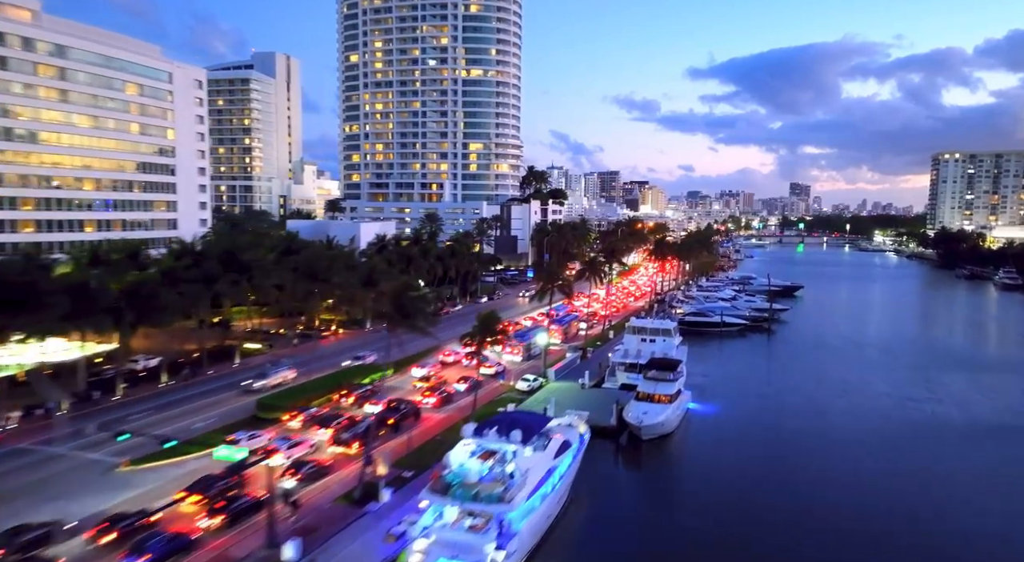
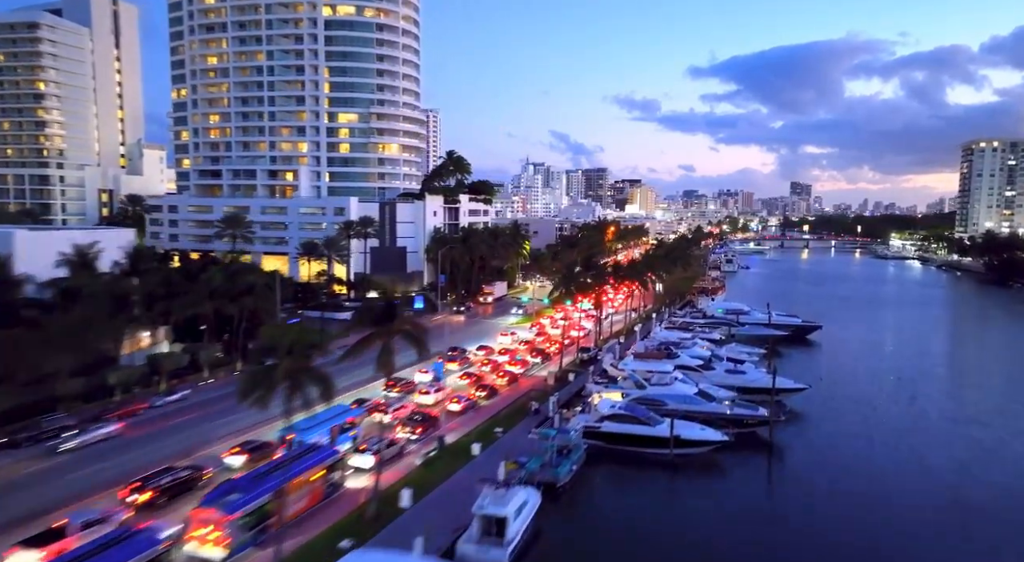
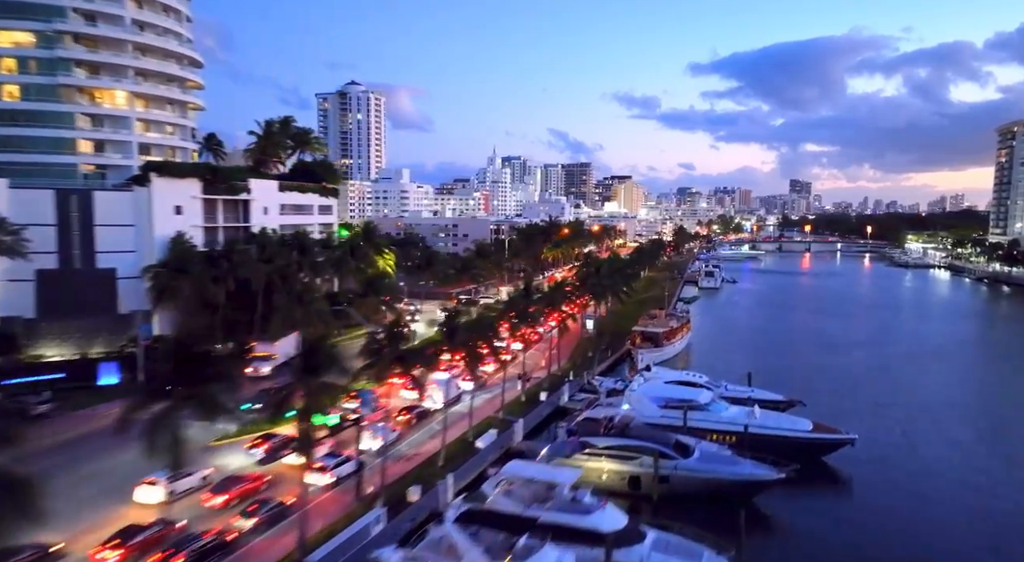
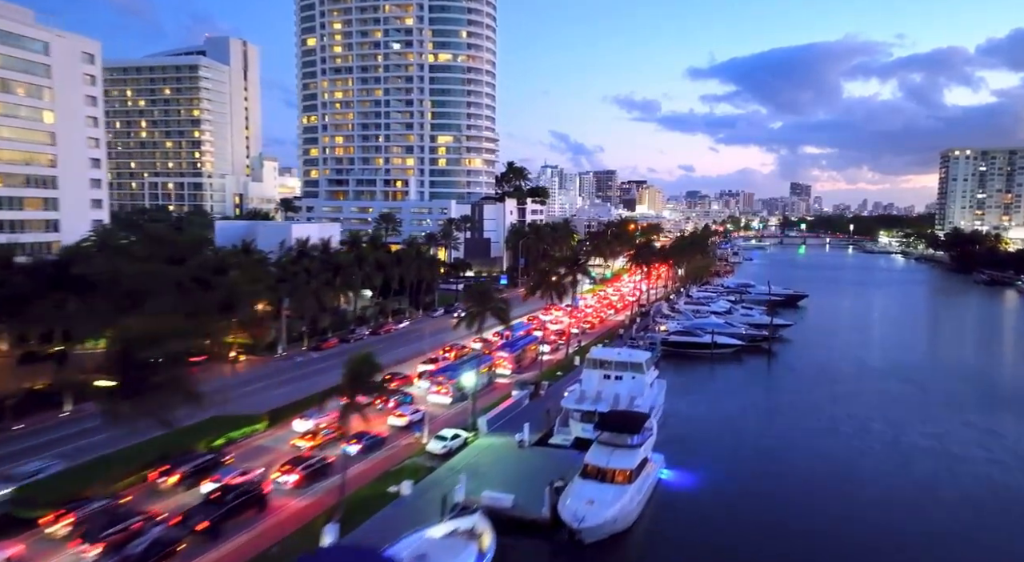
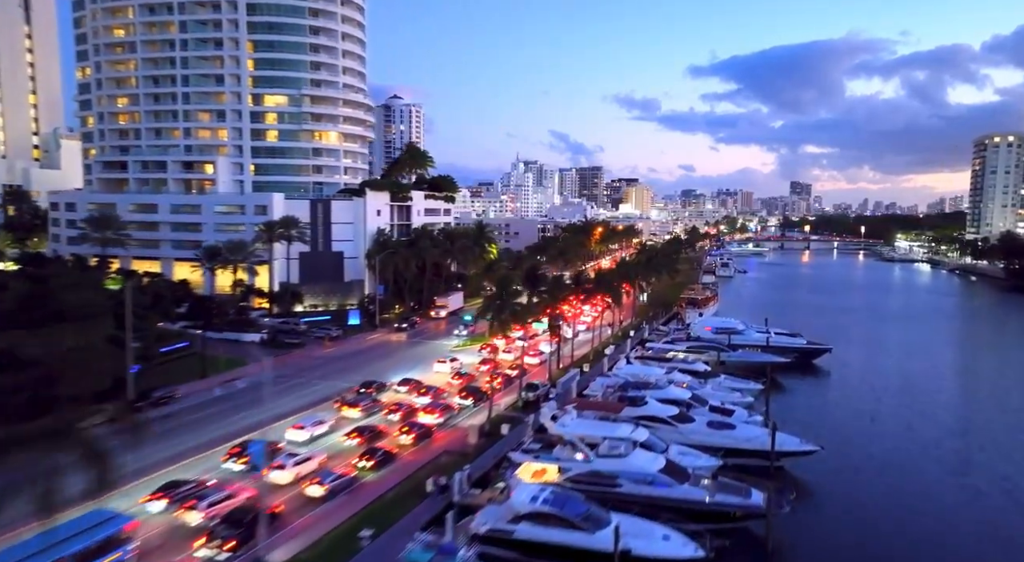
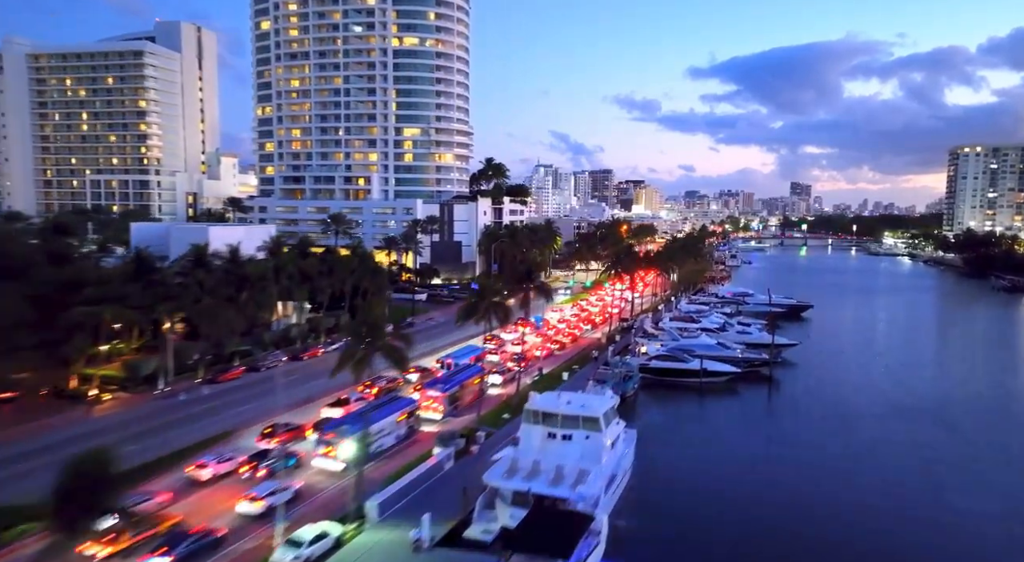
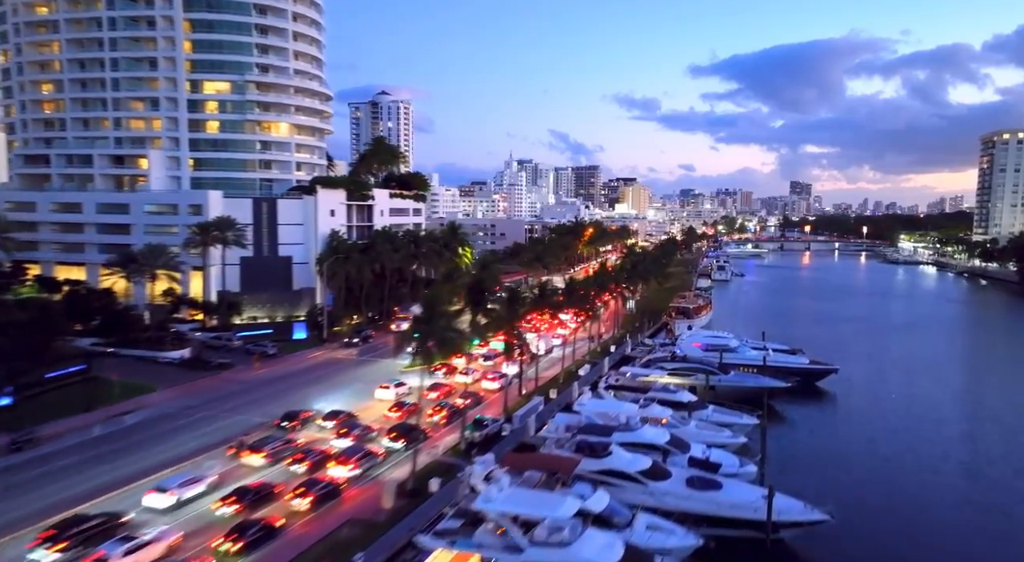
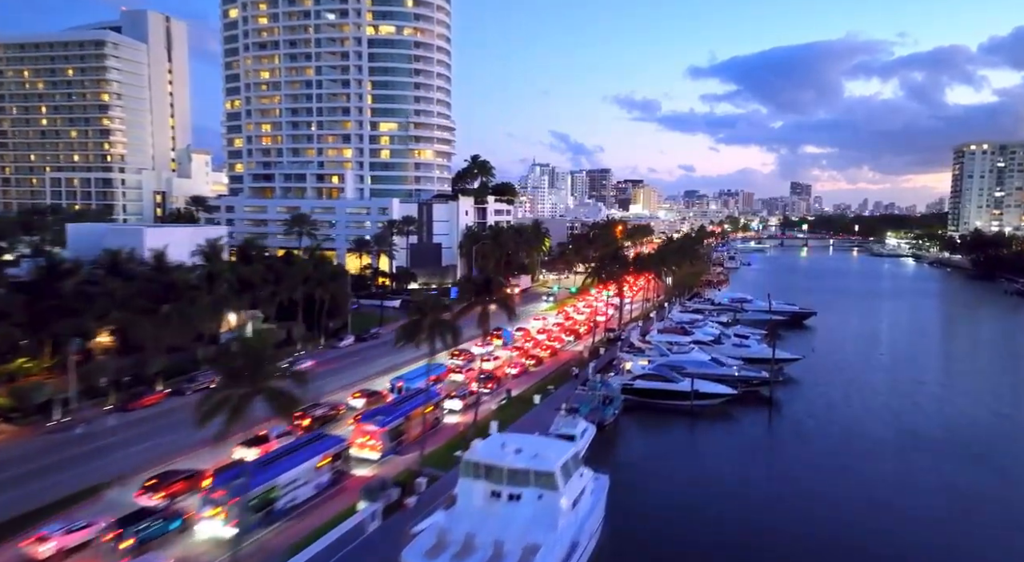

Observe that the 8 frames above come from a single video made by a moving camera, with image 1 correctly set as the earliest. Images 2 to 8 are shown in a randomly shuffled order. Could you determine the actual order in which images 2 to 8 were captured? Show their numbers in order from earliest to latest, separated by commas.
4, 6, 8, 2, 5, 7, 3
